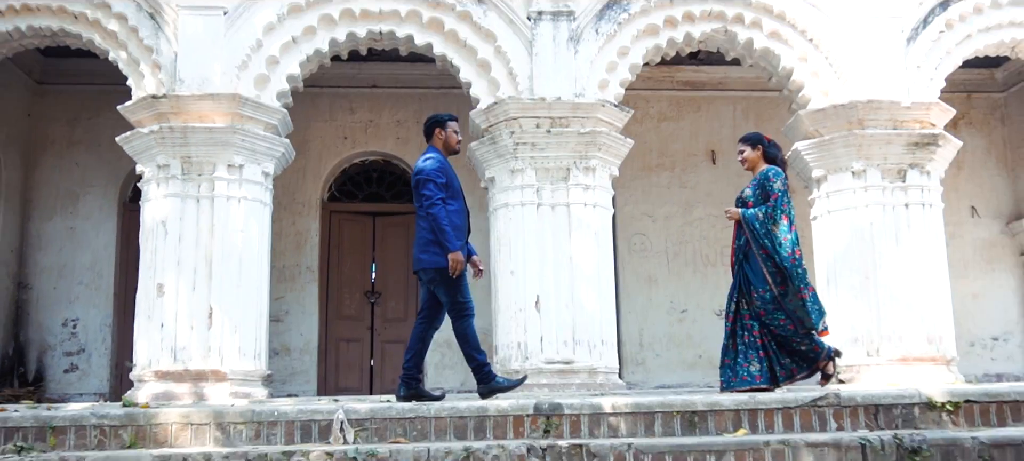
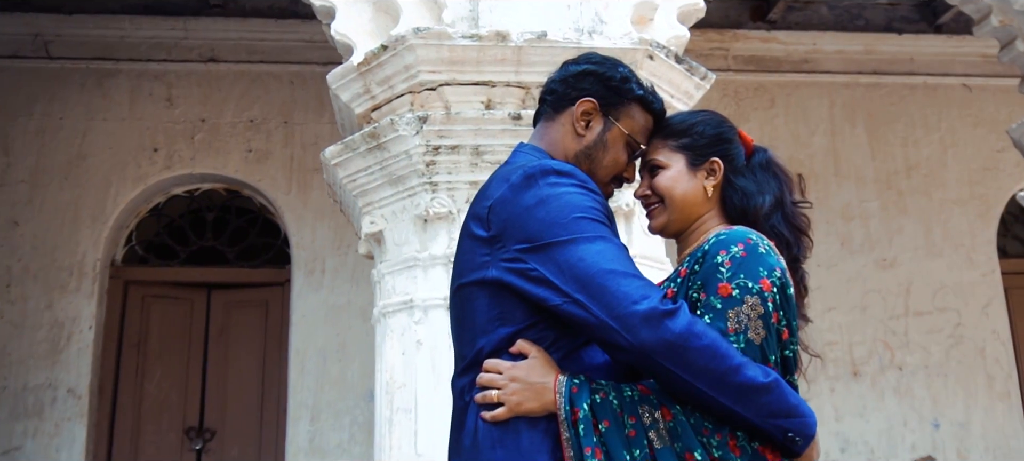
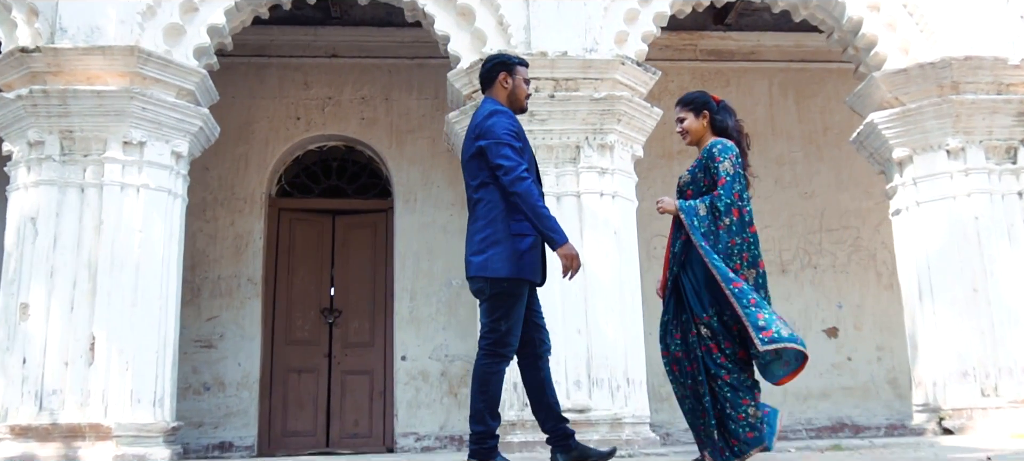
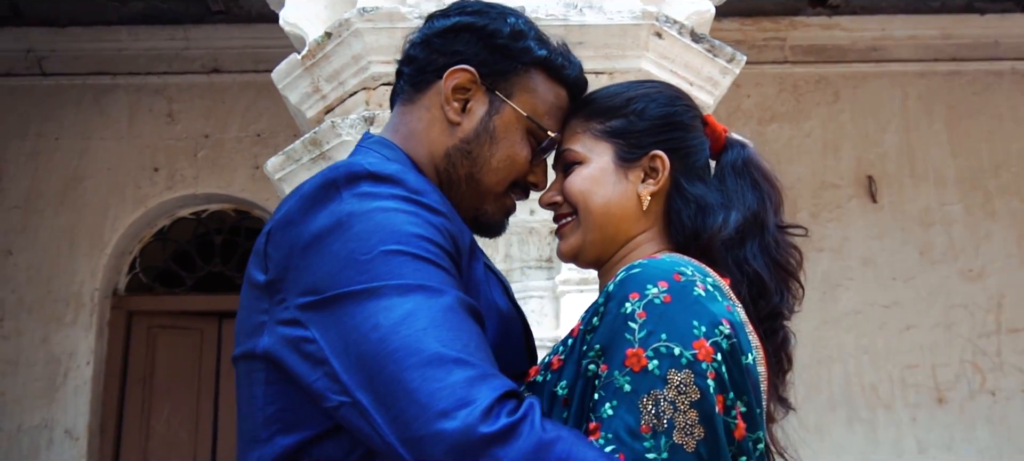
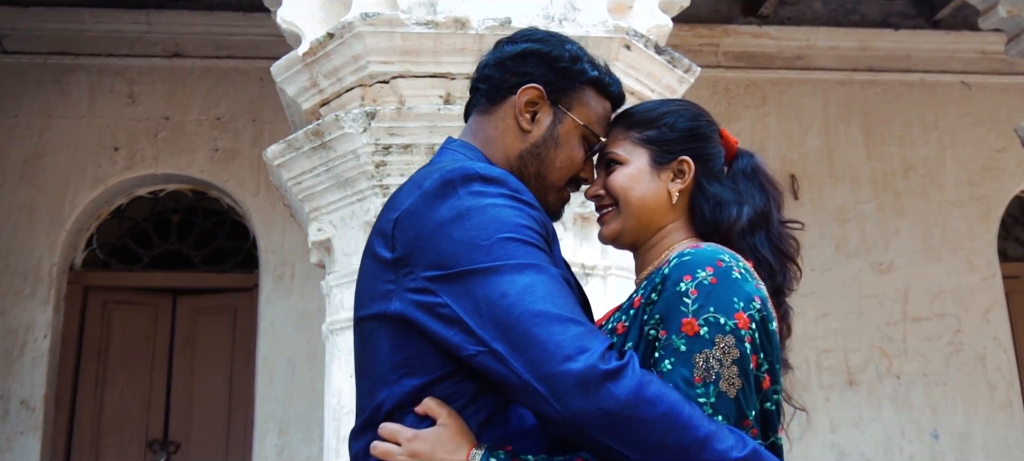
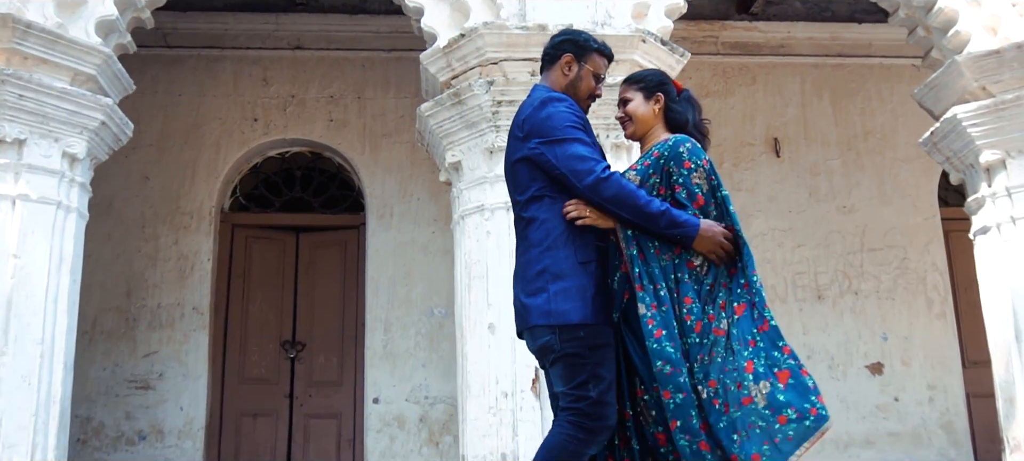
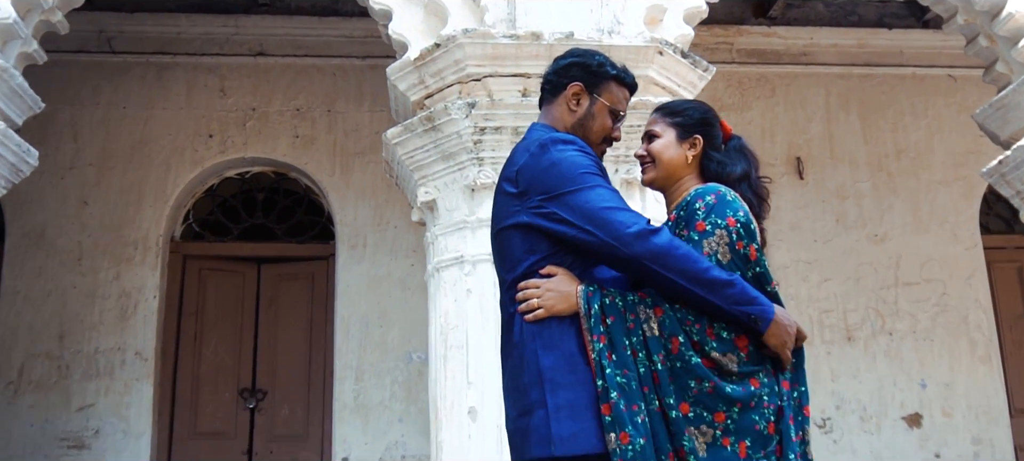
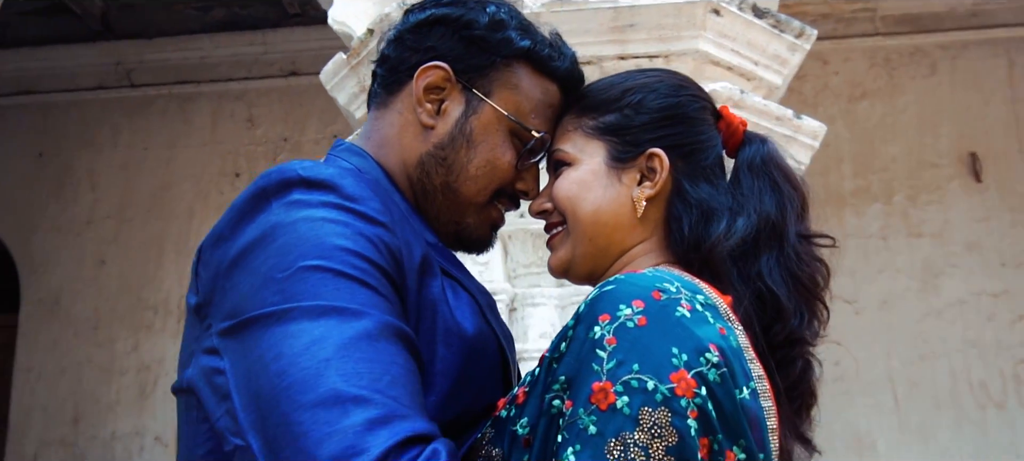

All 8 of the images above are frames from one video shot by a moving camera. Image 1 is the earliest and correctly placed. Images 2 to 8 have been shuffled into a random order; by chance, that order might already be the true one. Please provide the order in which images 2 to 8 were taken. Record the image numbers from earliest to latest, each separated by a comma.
3, 6, 7, 2, 5, 4, 8
